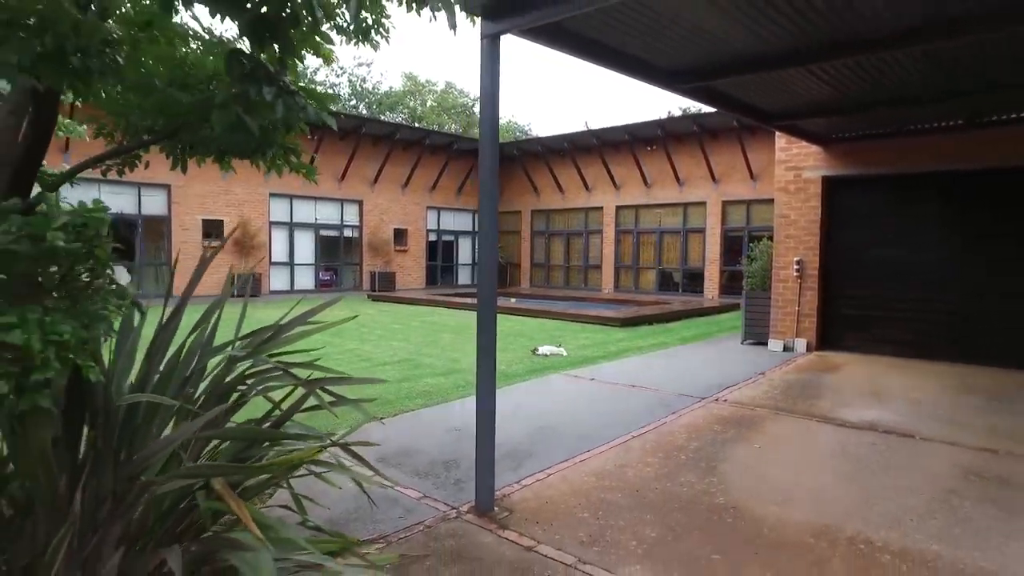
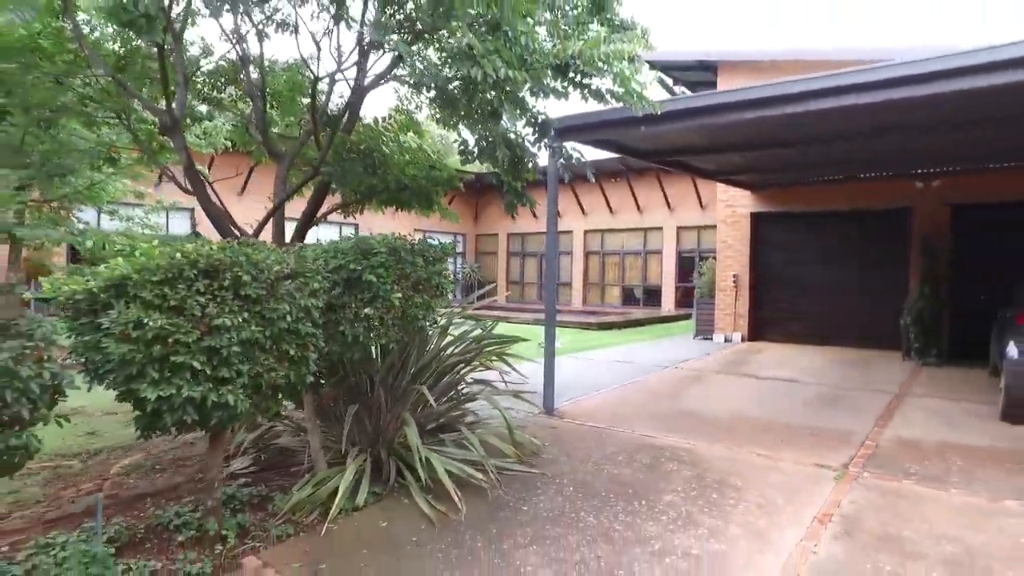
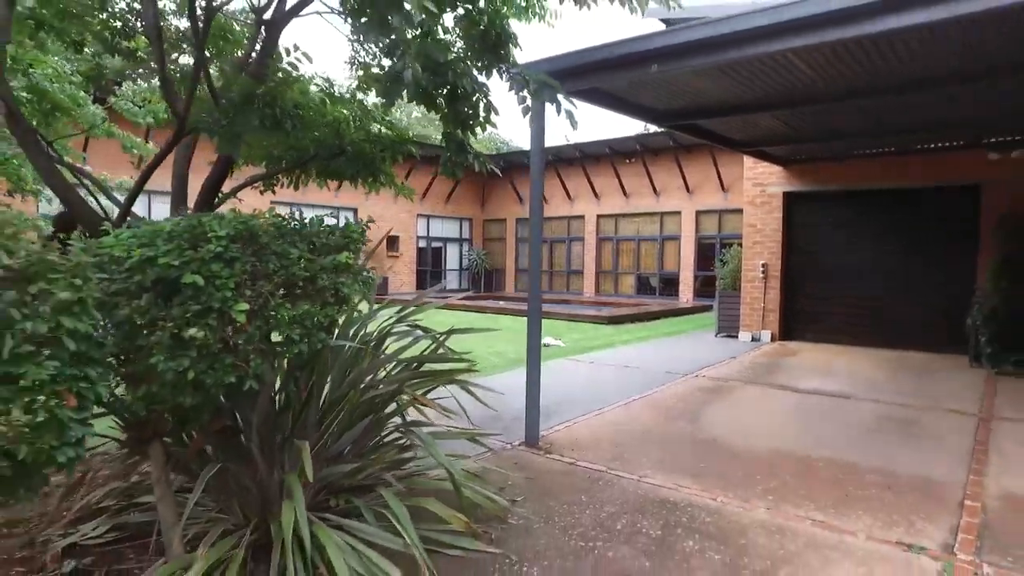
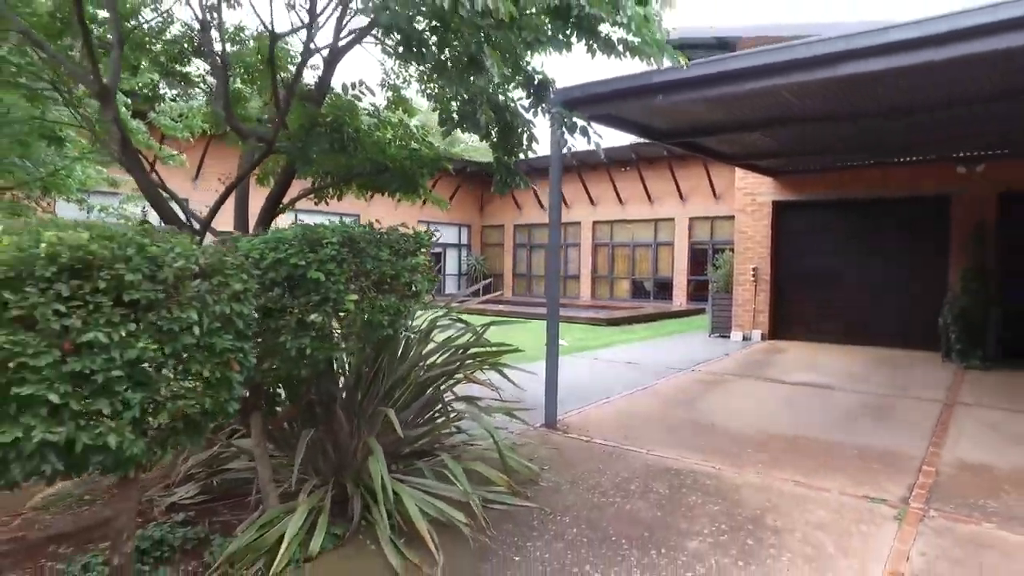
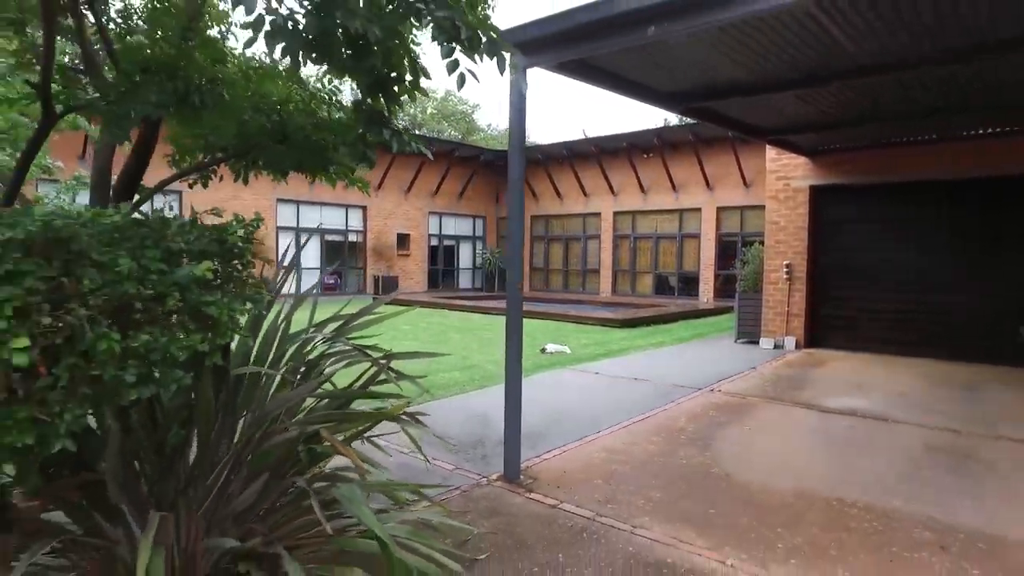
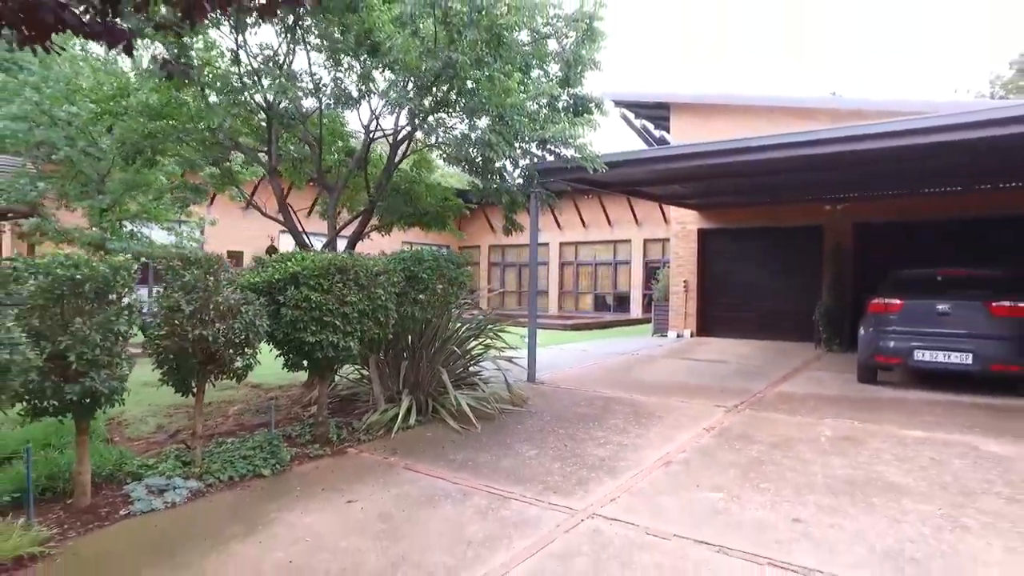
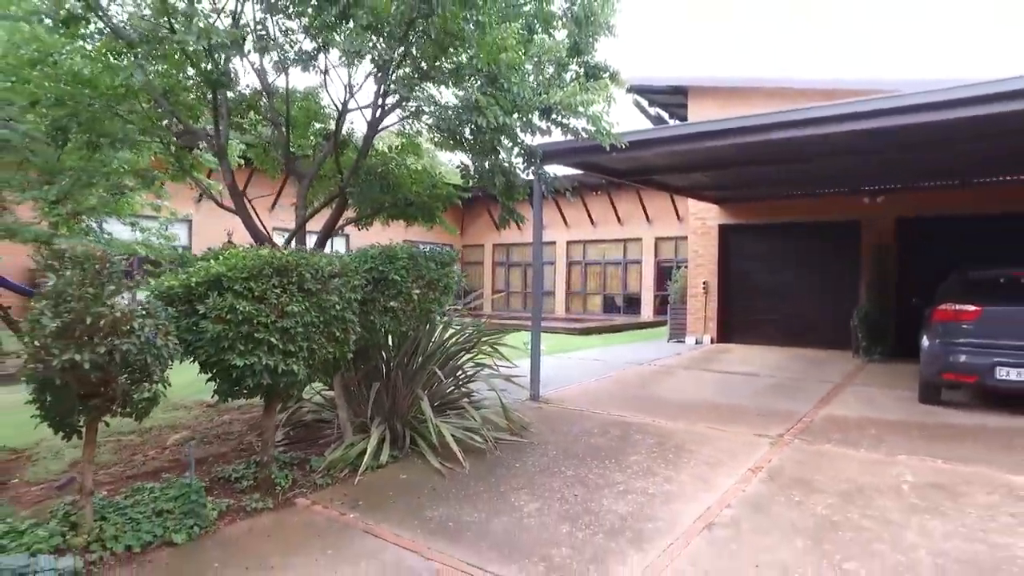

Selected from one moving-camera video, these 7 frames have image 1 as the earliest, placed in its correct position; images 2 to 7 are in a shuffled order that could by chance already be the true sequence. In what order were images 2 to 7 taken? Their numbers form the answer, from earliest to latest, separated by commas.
5, 3, 4, 2, 7, 6
